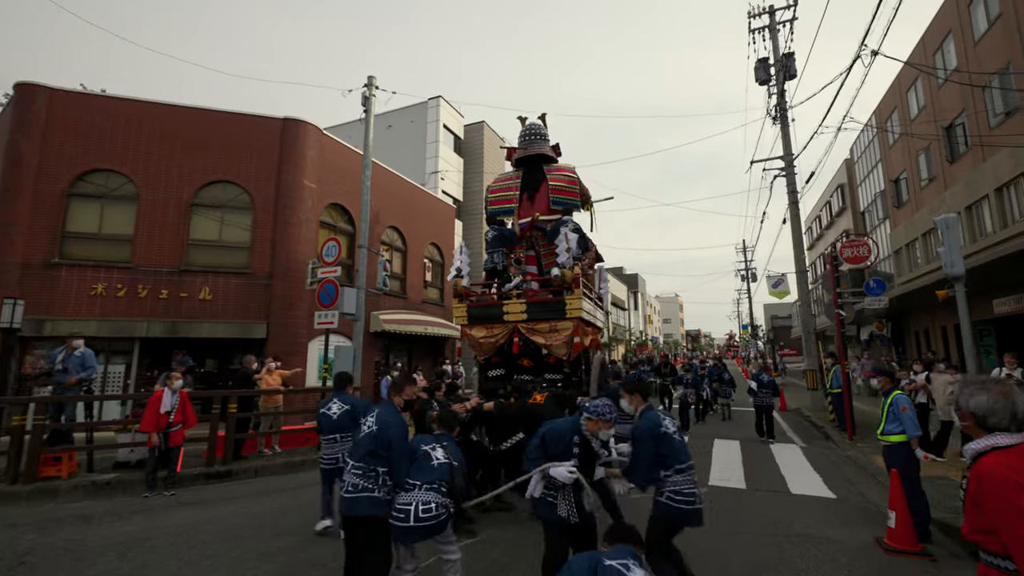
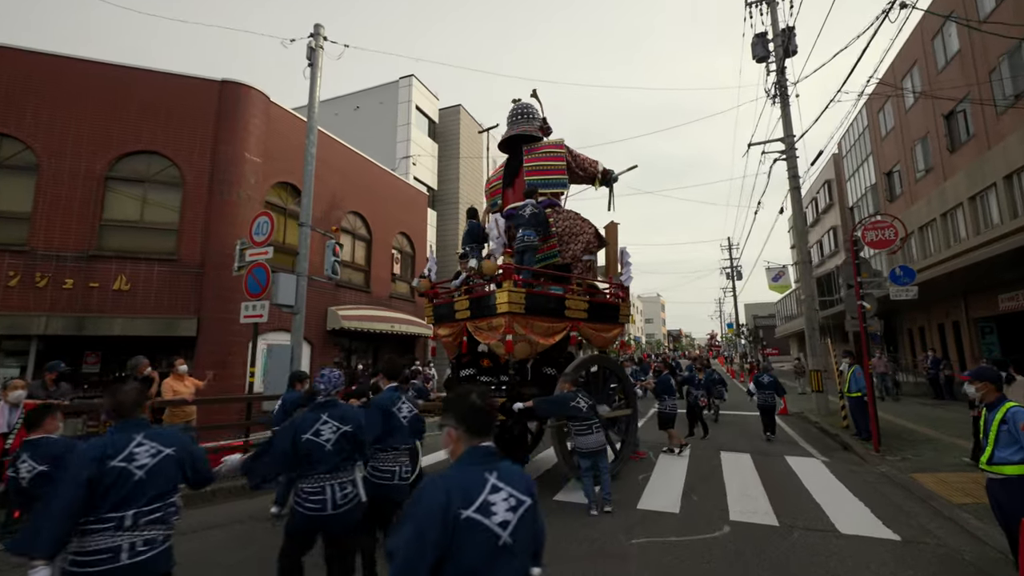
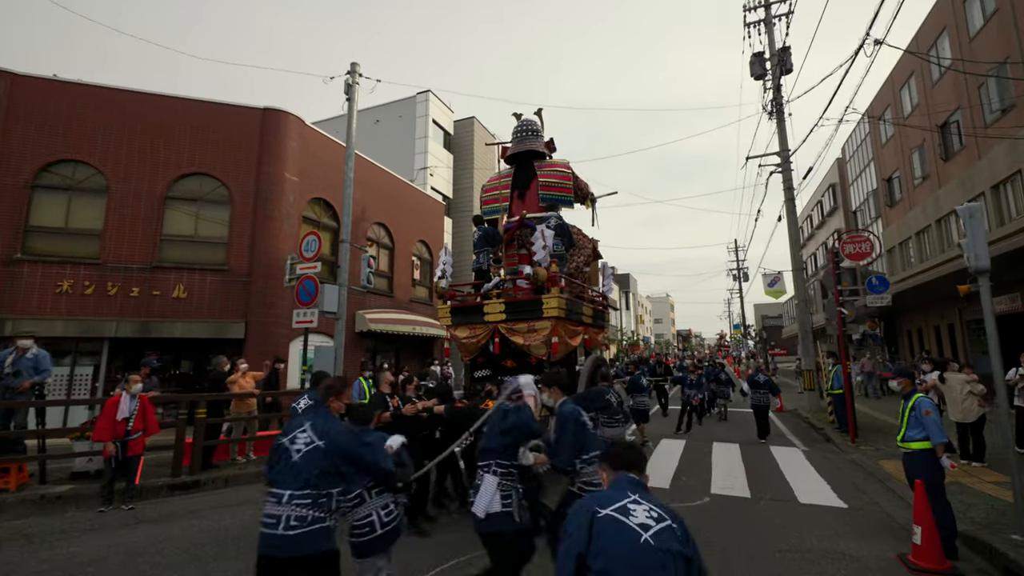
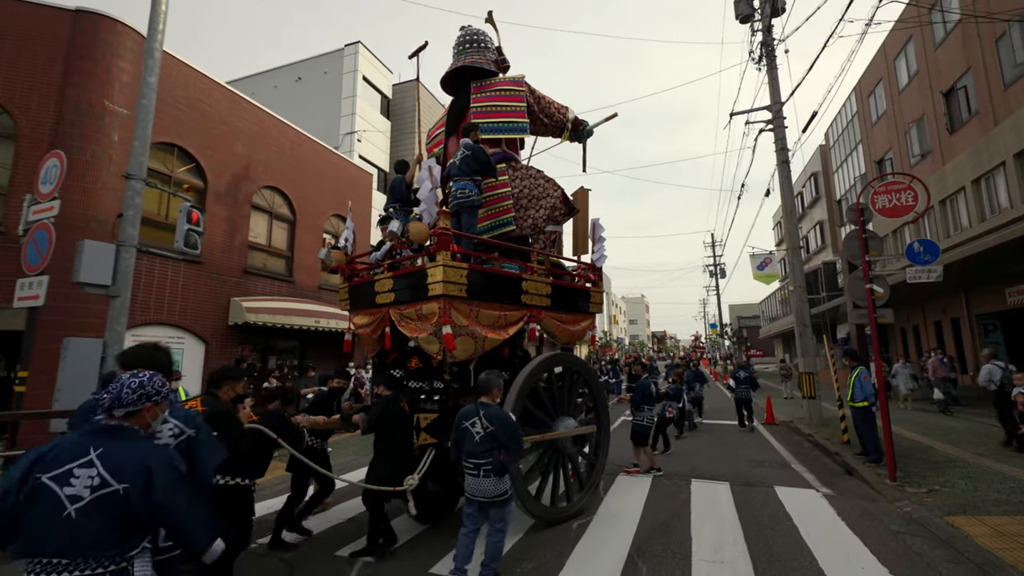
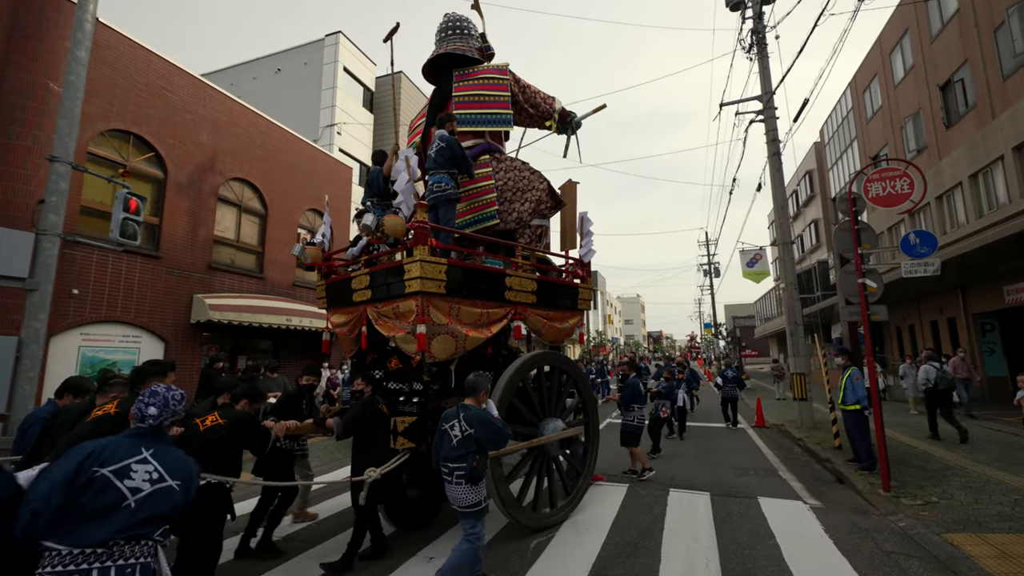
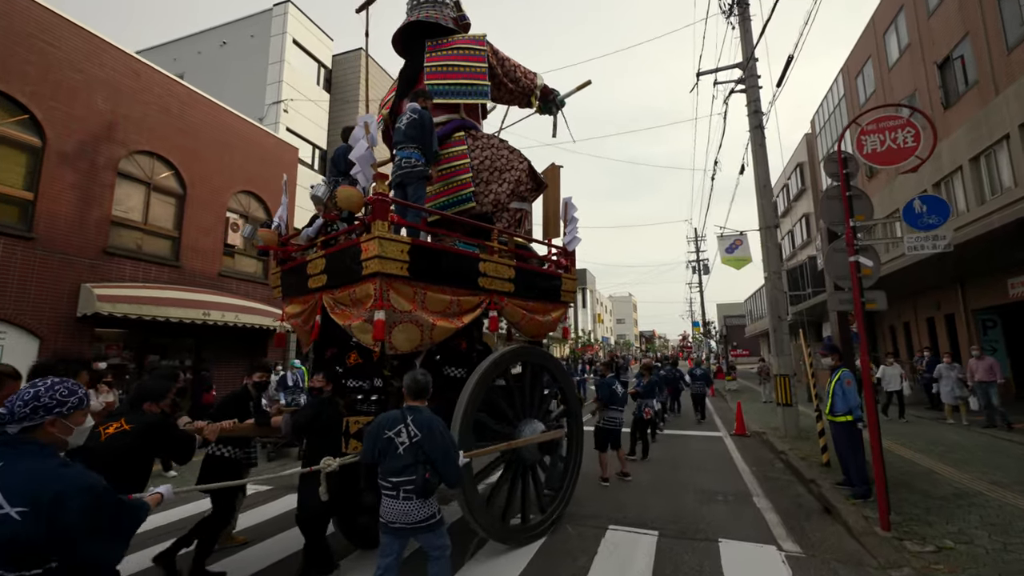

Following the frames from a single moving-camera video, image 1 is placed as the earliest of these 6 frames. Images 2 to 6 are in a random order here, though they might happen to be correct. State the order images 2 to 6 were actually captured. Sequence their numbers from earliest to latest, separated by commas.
3, 2, 4, 5, 6
